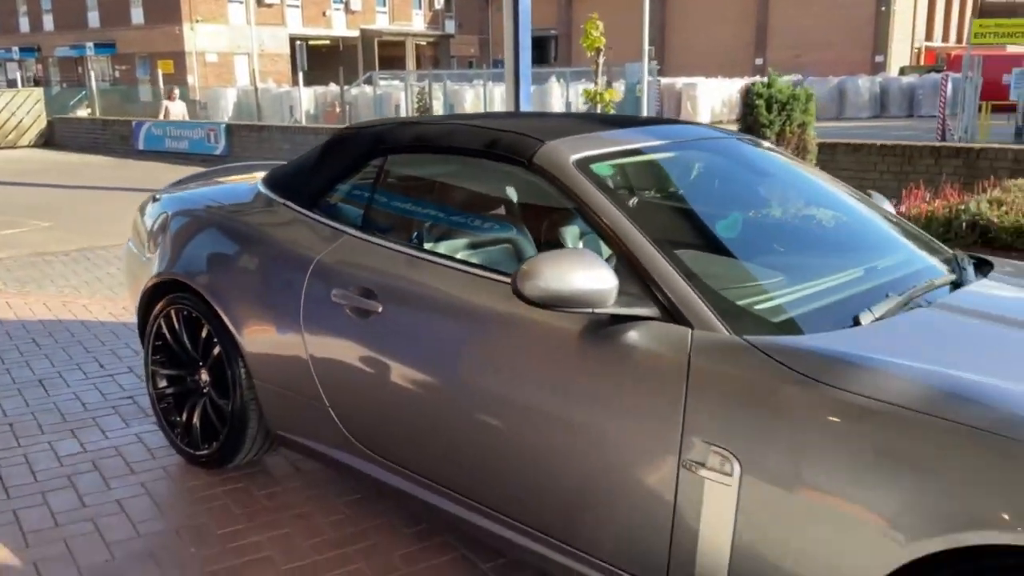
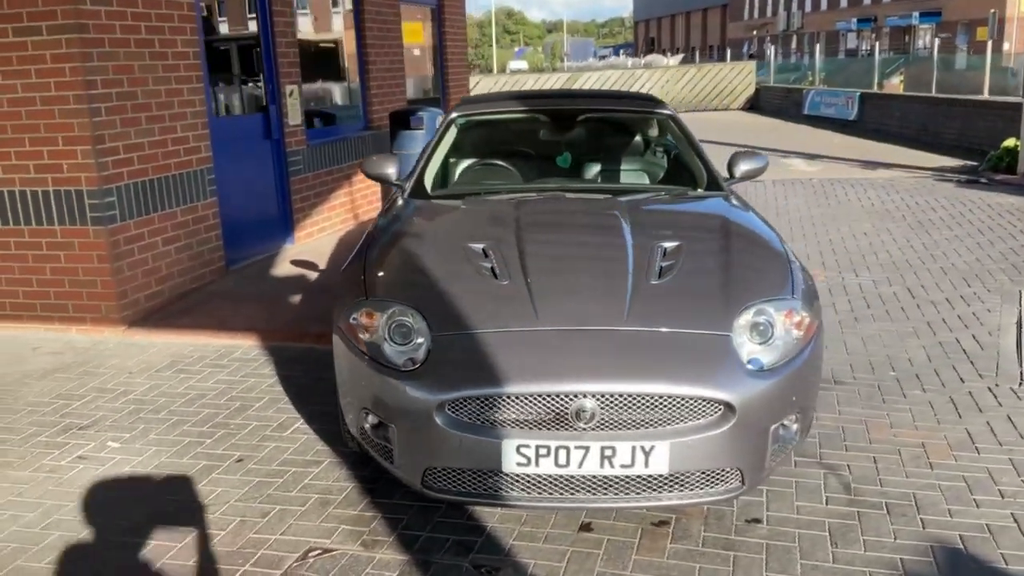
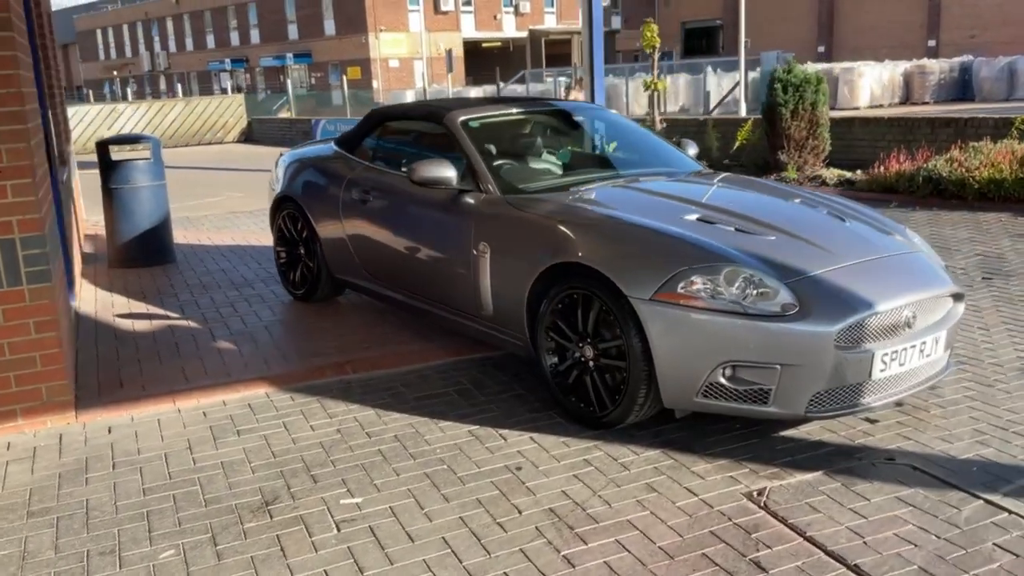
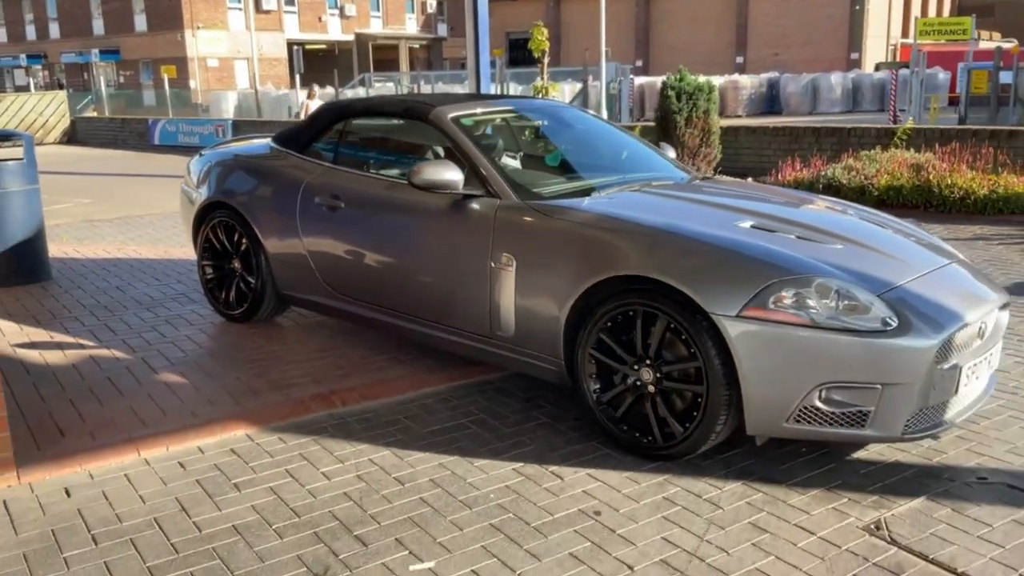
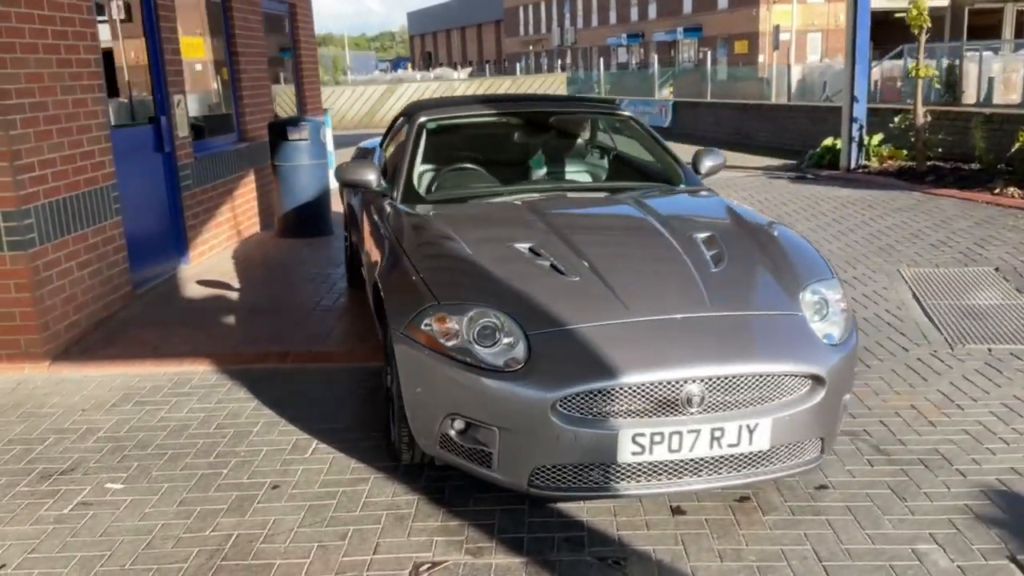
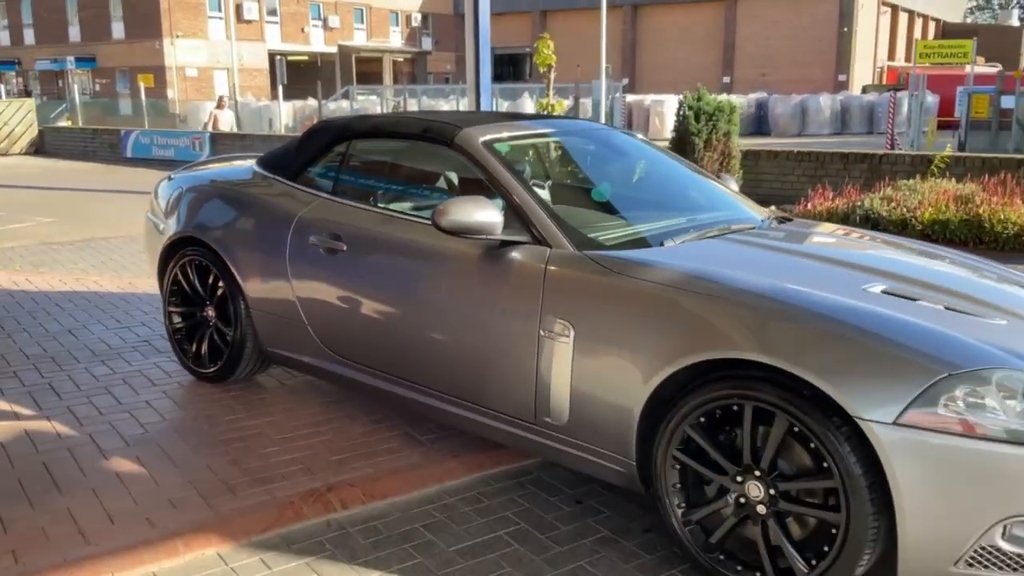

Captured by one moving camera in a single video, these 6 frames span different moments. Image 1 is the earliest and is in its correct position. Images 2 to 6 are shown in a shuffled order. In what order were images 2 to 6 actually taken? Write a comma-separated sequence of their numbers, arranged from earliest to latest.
6, 4, 3, 5, 2
